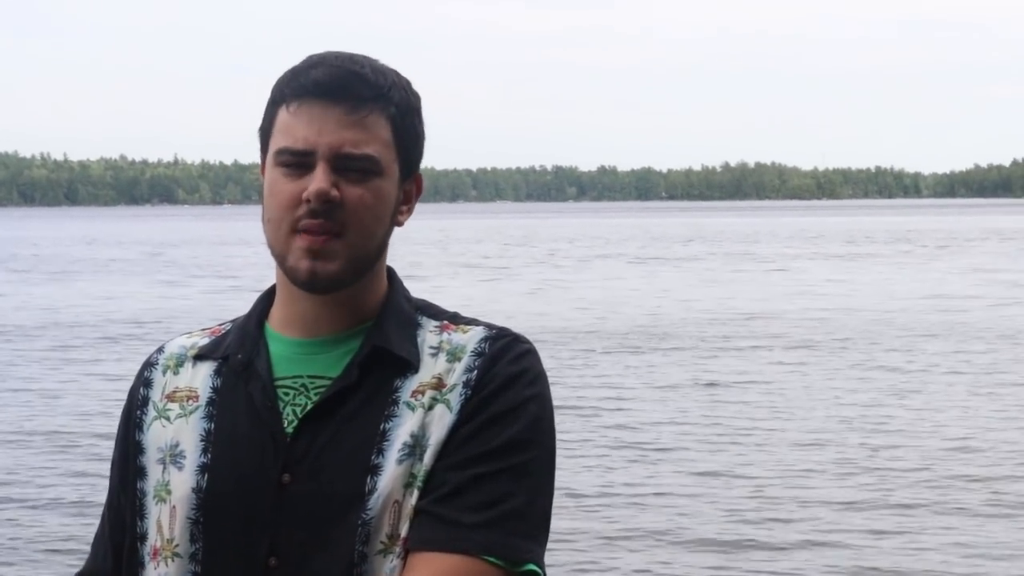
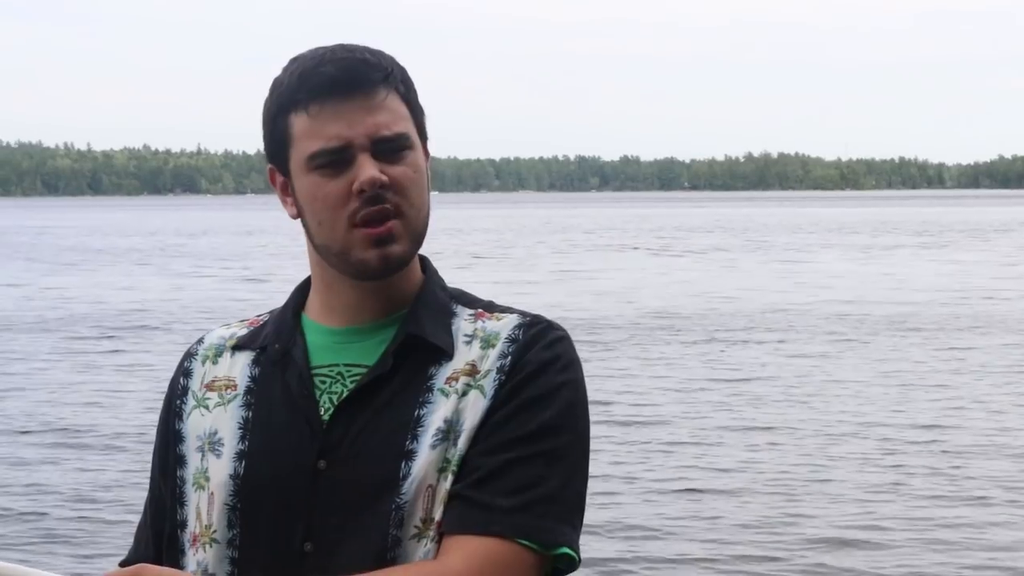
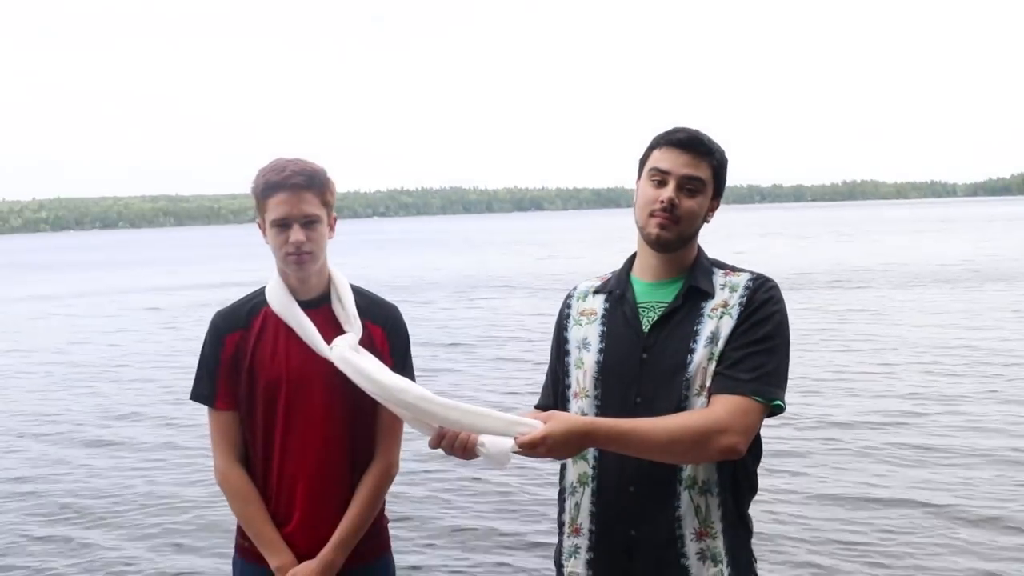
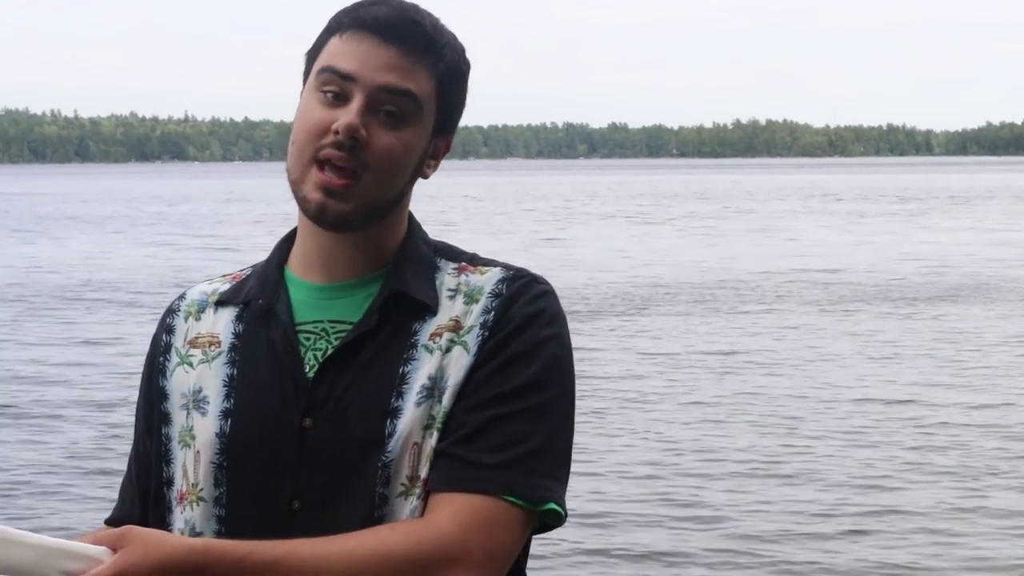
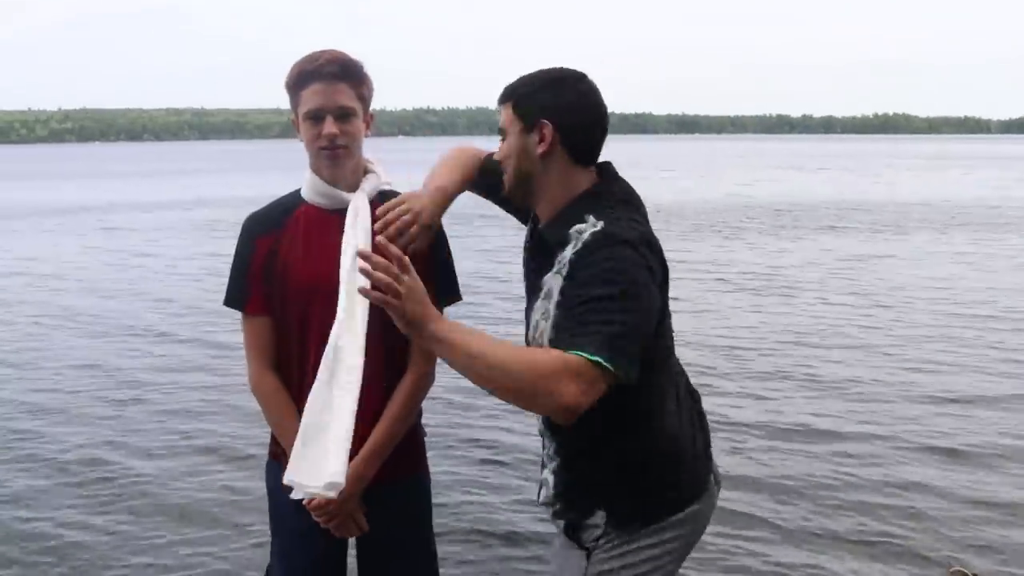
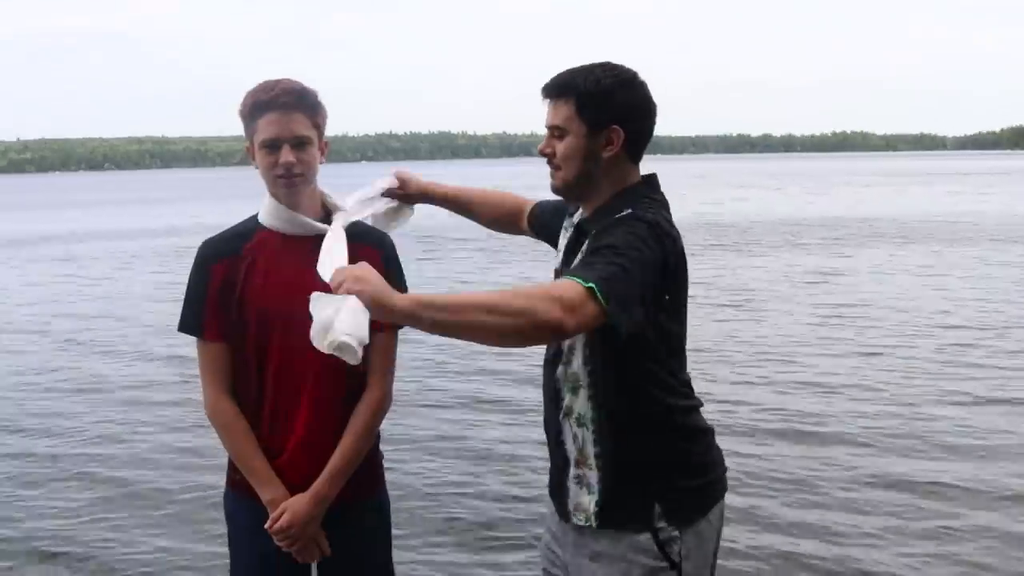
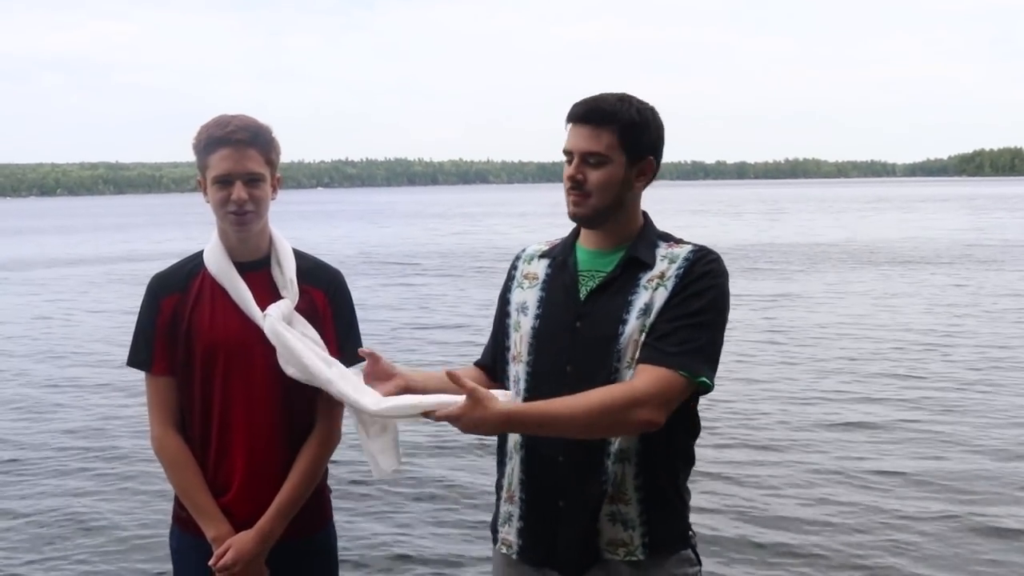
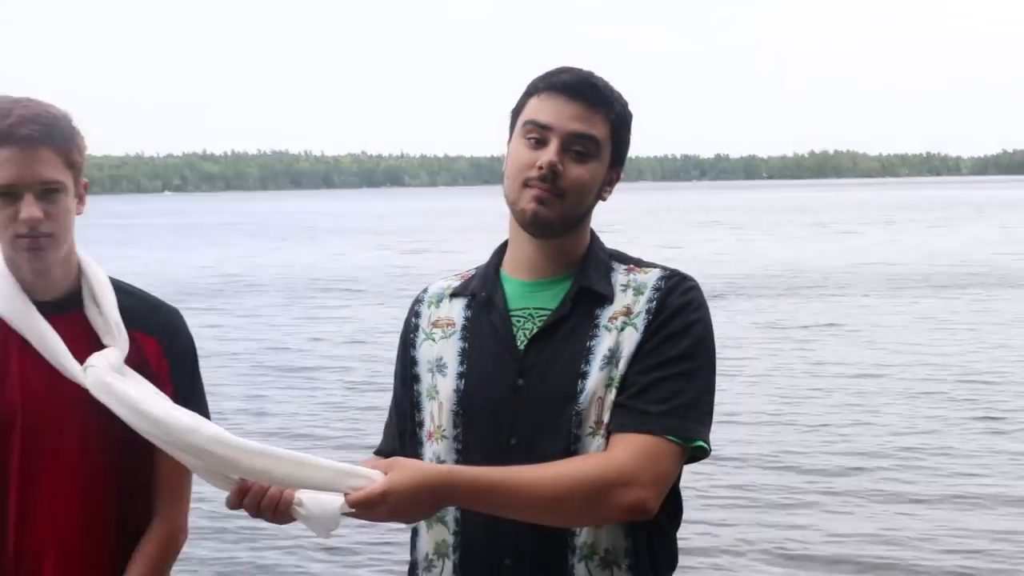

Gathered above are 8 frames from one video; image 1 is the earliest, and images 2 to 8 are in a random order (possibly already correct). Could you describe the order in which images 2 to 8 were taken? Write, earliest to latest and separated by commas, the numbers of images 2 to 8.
2, 4, 8, 3, 7, 6, 5
